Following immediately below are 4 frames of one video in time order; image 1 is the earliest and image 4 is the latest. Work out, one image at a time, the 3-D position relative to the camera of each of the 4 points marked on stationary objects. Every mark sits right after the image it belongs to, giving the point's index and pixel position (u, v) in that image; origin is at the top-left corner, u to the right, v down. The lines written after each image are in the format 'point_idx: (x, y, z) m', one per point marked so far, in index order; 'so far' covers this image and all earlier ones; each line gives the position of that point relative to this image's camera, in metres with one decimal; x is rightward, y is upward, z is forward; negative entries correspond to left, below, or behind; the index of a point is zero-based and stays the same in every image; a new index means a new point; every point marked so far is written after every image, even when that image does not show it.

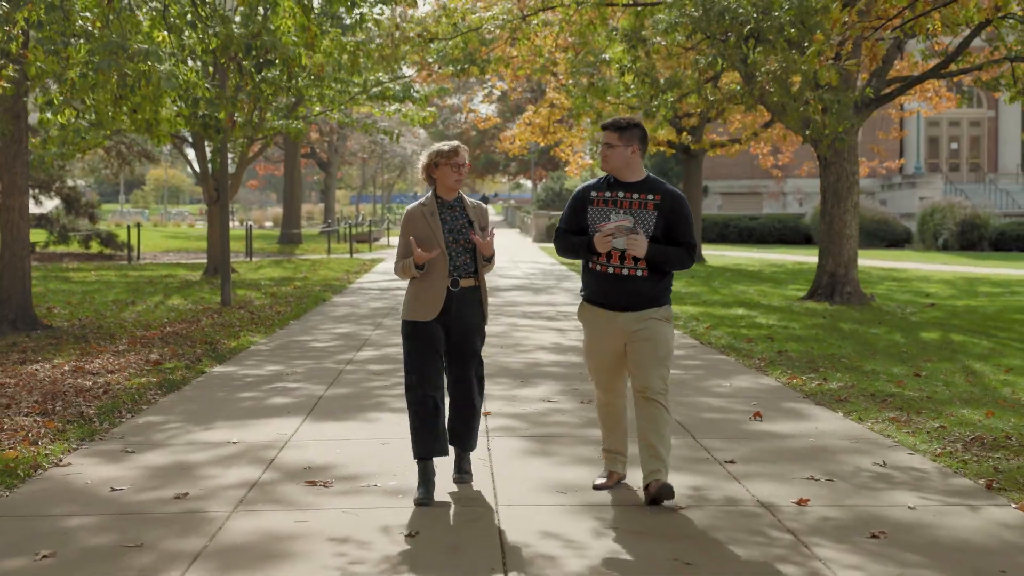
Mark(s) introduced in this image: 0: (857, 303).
0: (+4.9, -0.2, +17.5) m
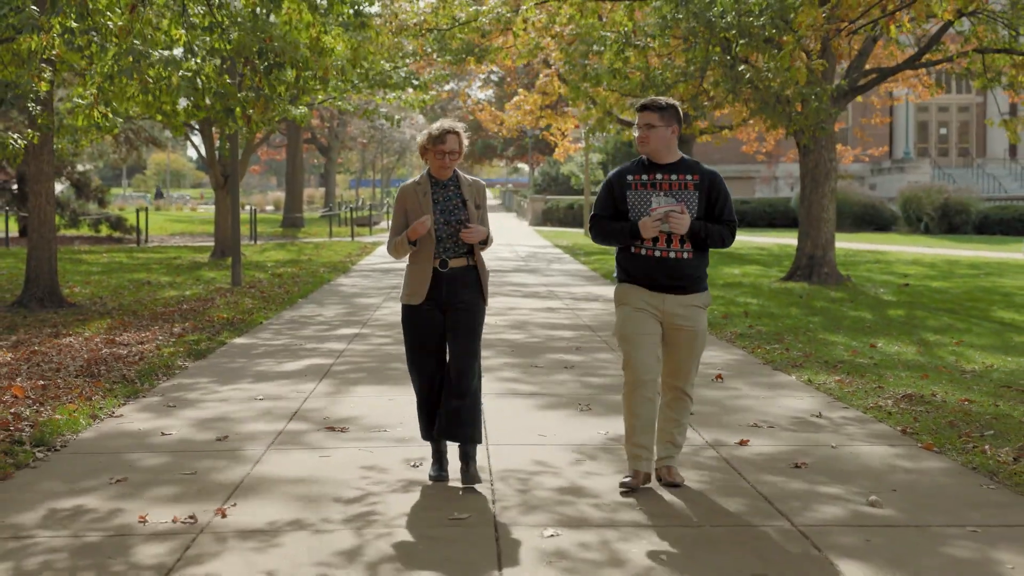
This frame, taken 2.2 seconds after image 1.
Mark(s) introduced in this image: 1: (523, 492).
0: (+4.8, +0.1, +18.5) m
1: (+0.1, -0.9, +5.4) m
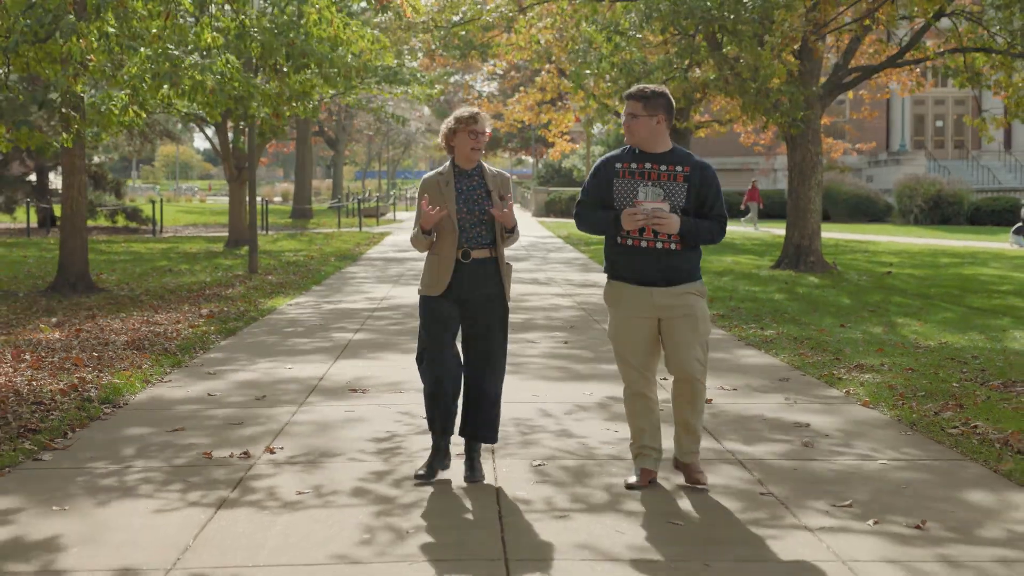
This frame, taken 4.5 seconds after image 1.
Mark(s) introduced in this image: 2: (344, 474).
0: (+4.9, +0.3, +19.5) m
1: (0.0, -0.8, +6.5) m
2: (-0.7, -0.8, +5.5) m
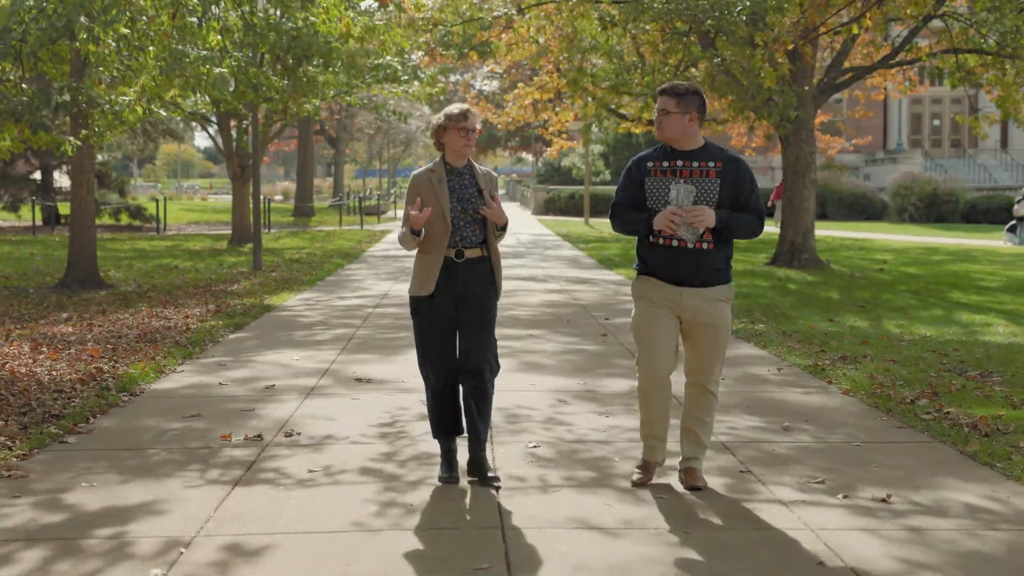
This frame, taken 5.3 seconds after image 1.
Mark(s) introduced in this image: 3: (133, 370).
0: (+4.8, +0.3, +19.9) m
1: (0.0, -0.7, +6.9) m
2: (-0.8, -0.8, +5.9) m
3: (-2.6, -0.6, +8.6) m
